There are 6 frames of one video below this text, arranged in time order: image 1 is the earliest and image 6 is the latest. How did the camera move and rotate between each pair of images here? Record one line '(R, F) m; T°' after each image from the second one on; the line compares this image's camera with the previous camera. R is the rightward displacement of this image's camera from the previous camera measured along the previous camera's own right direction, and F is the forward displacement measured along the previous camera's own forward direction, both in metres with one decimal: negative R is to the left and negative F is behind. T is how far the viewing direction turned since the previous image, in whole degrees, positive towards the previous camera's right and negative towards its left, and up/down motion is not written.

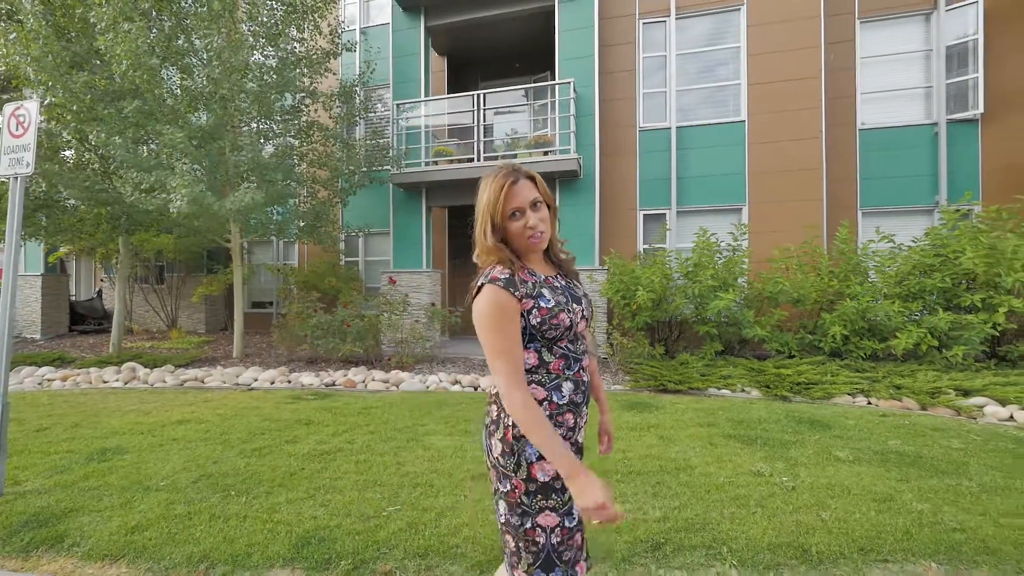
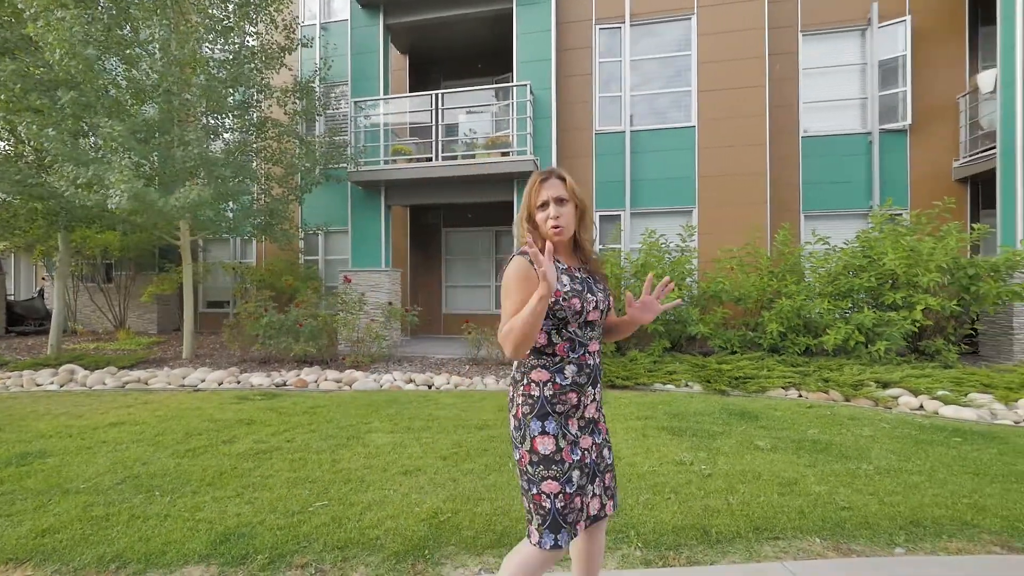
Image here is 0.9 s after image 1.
(+0.4, -0.1) m; +3°
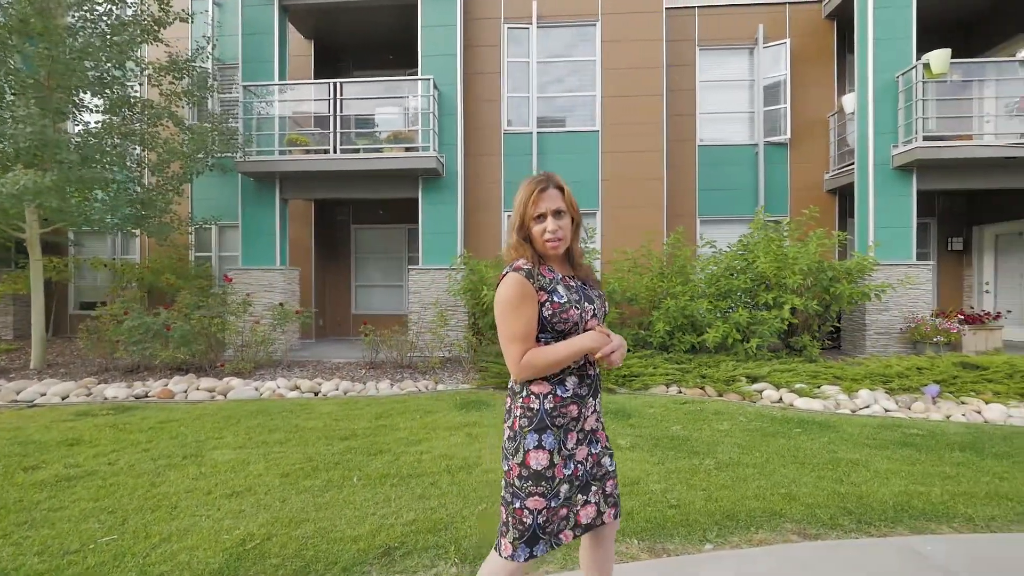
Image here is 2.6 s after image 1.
(+0.8, +0.1) m; +8°
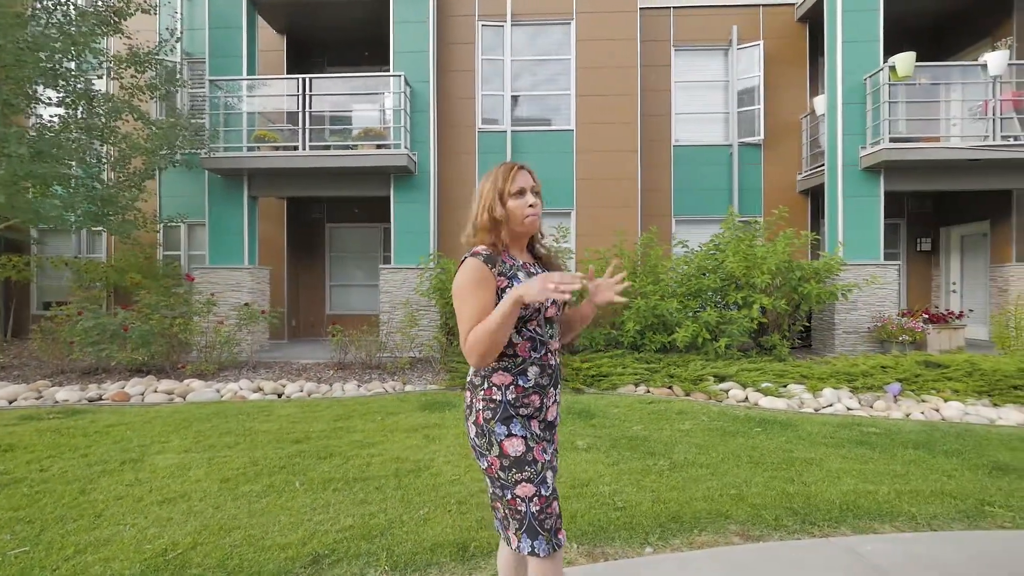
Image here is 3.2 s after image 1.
(+0.4, +0.1) m; +1°
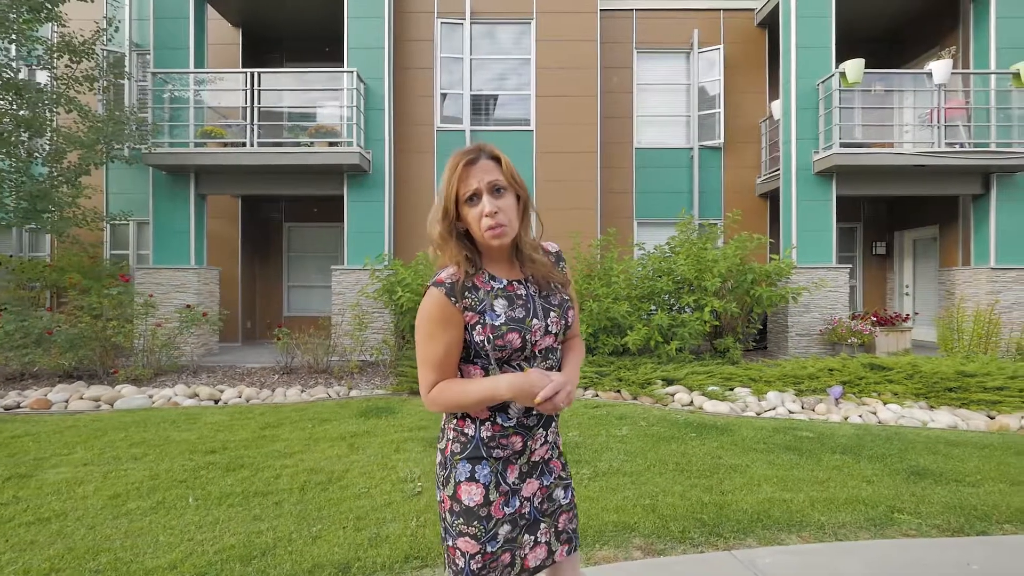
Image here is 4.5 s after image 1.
(+0.6, +0.1) m; +2°
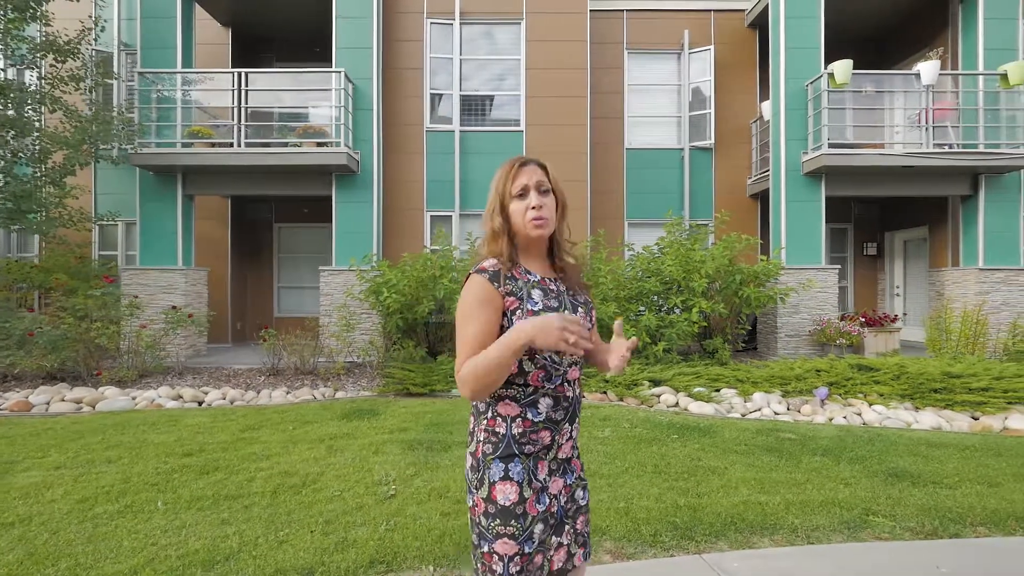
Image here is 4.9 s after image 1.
(+0.2, 0.0) m; 0°
